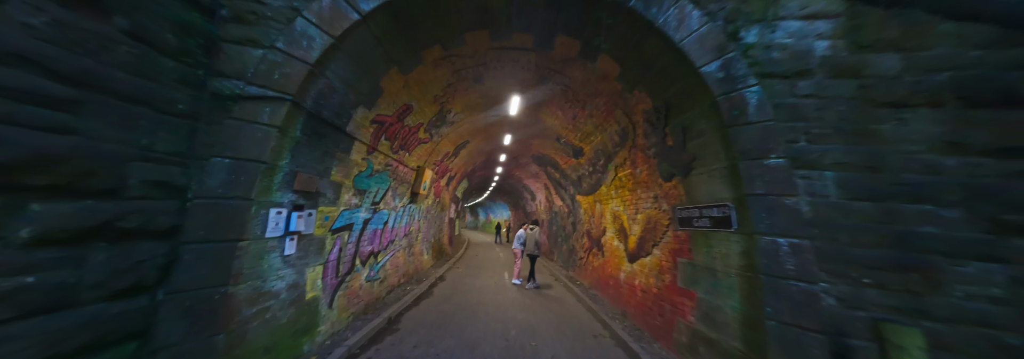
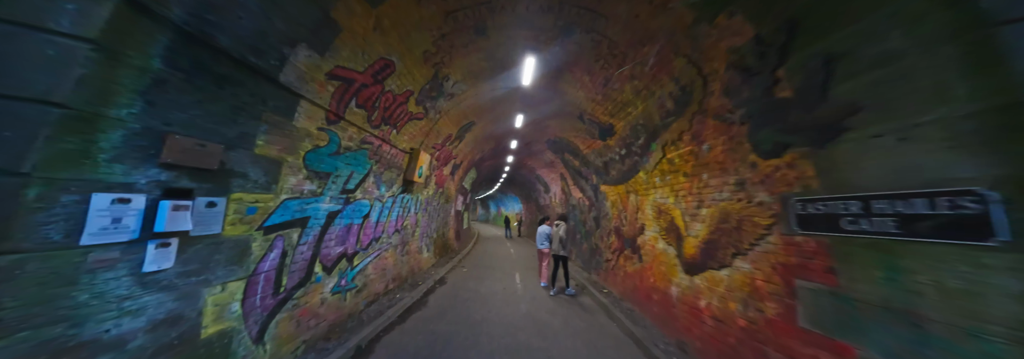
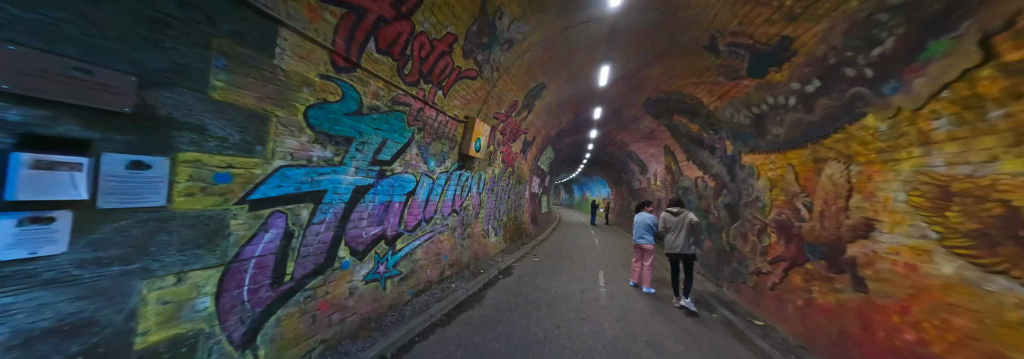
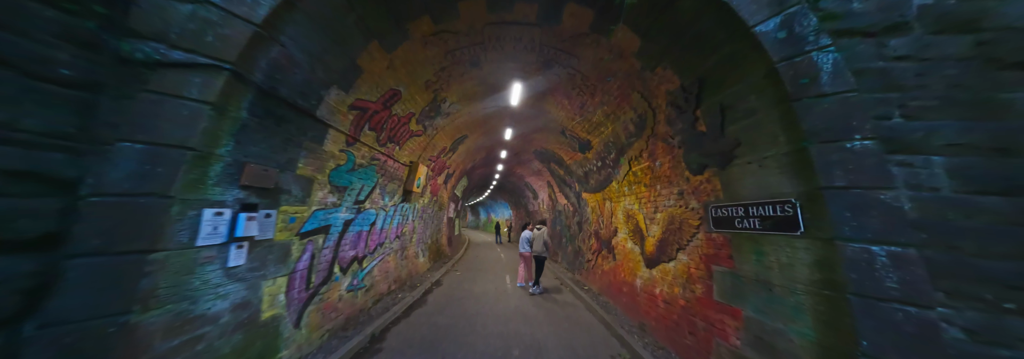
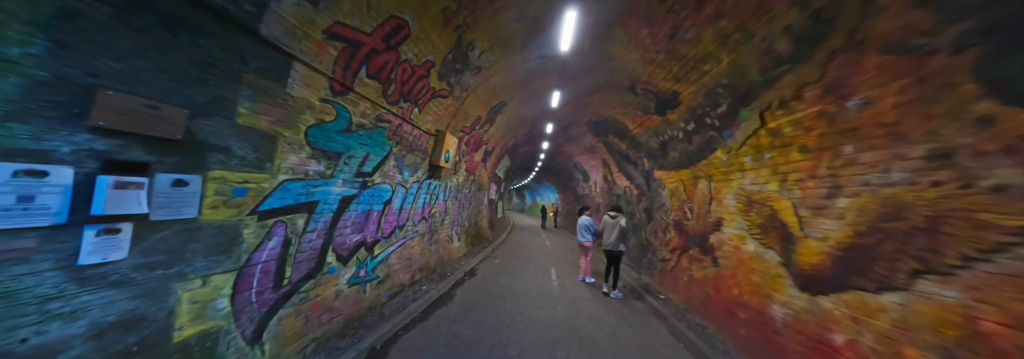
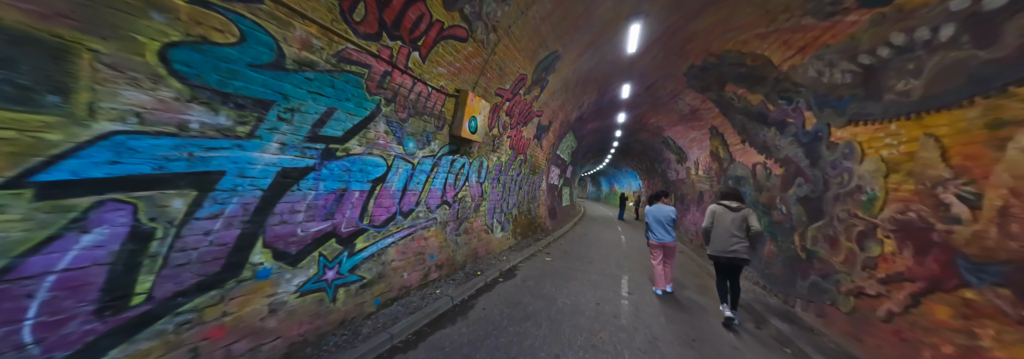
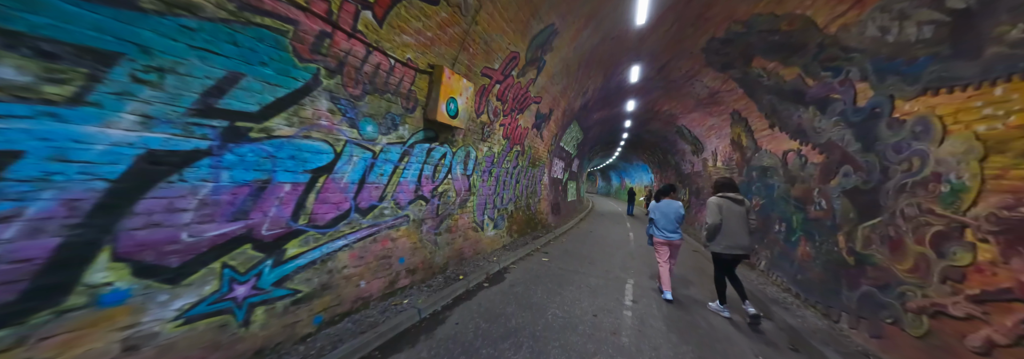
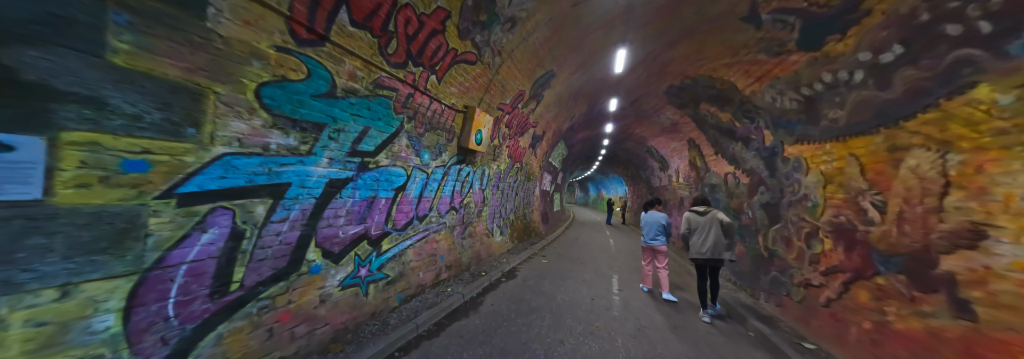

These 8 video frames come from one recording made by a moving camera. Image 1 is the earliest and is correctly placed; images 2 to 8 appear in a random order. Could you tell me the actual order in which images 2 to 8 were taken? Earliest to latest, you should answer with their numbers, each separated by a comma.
4, 2, 5, 3, 8, 6, 7
